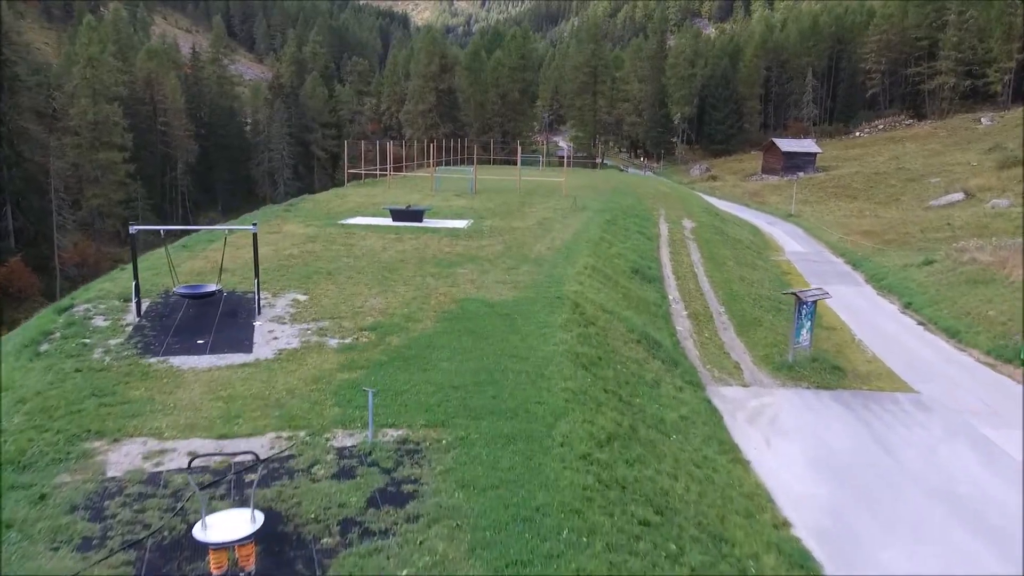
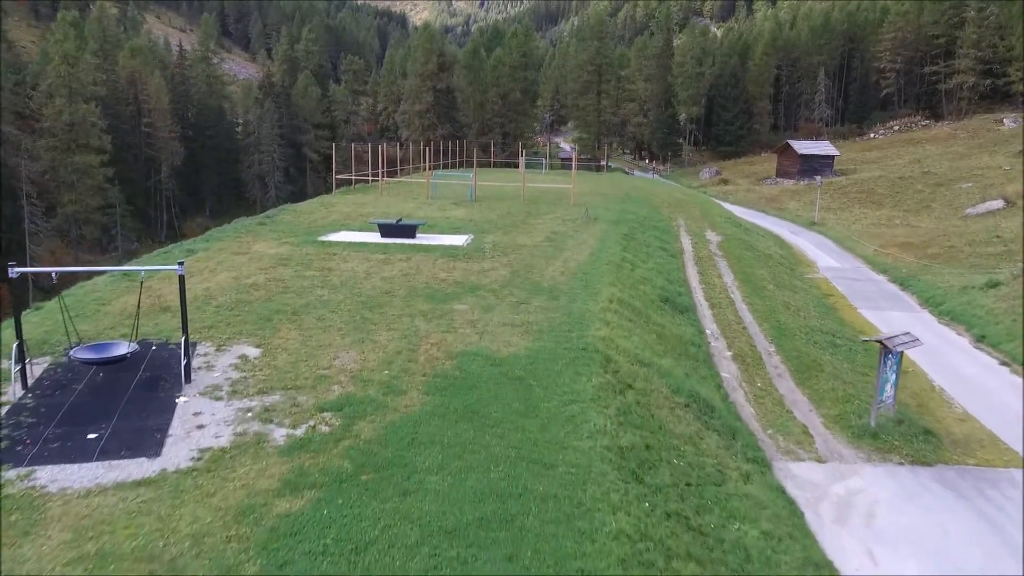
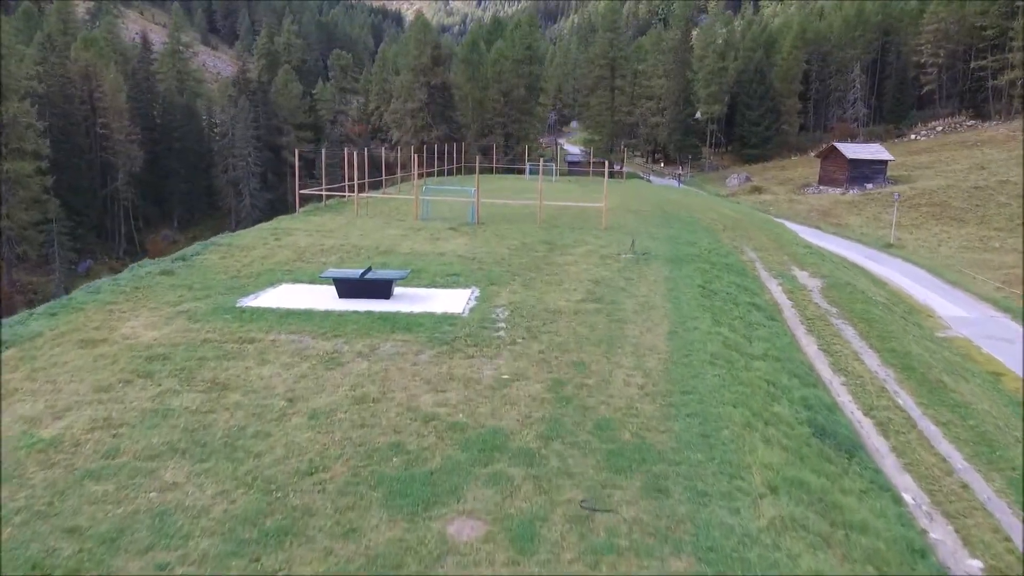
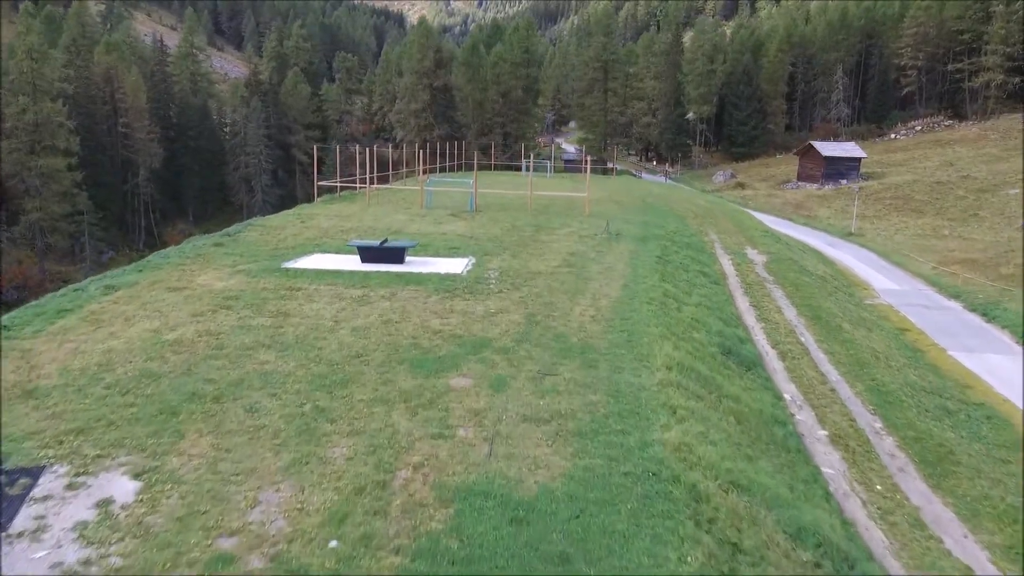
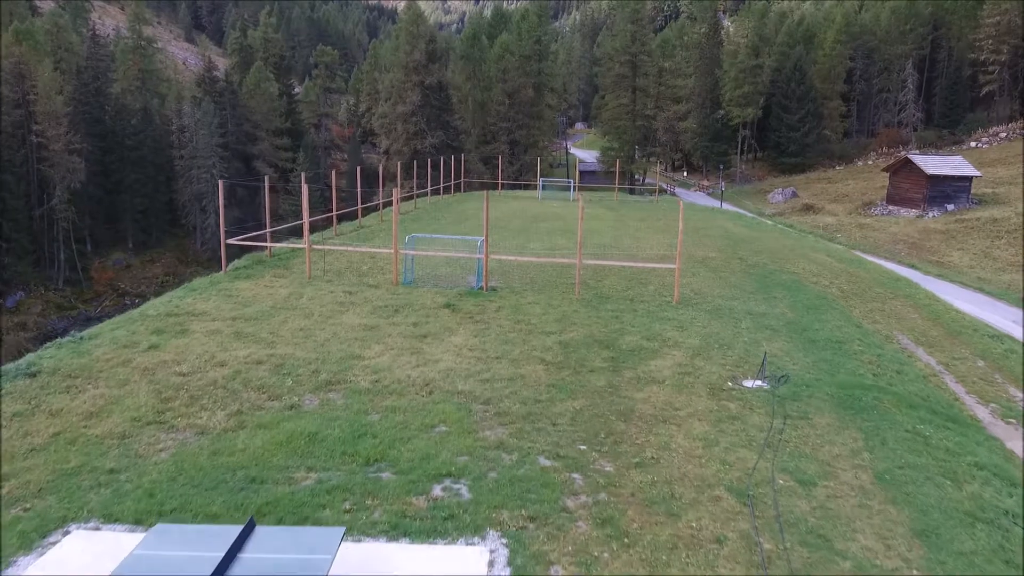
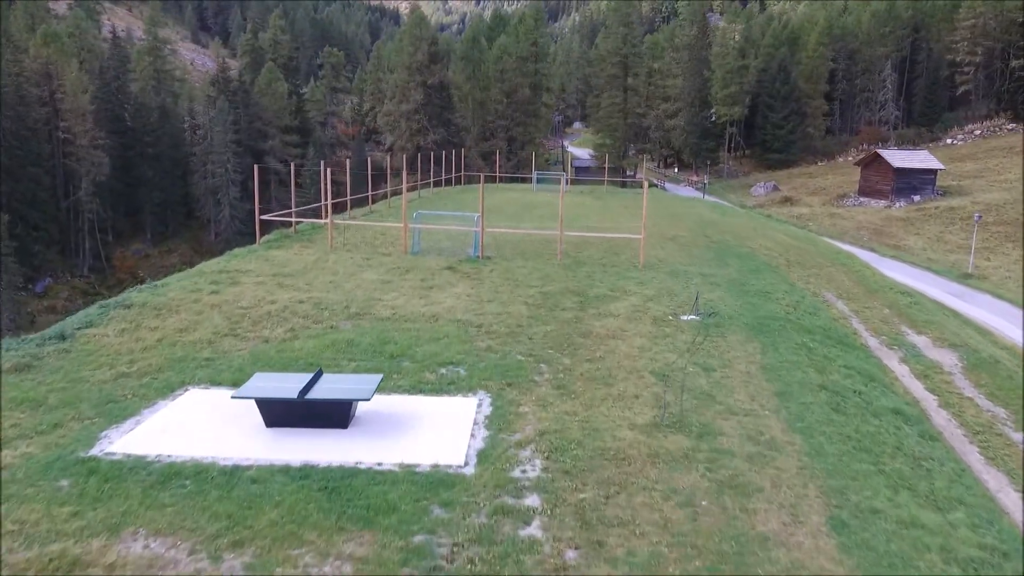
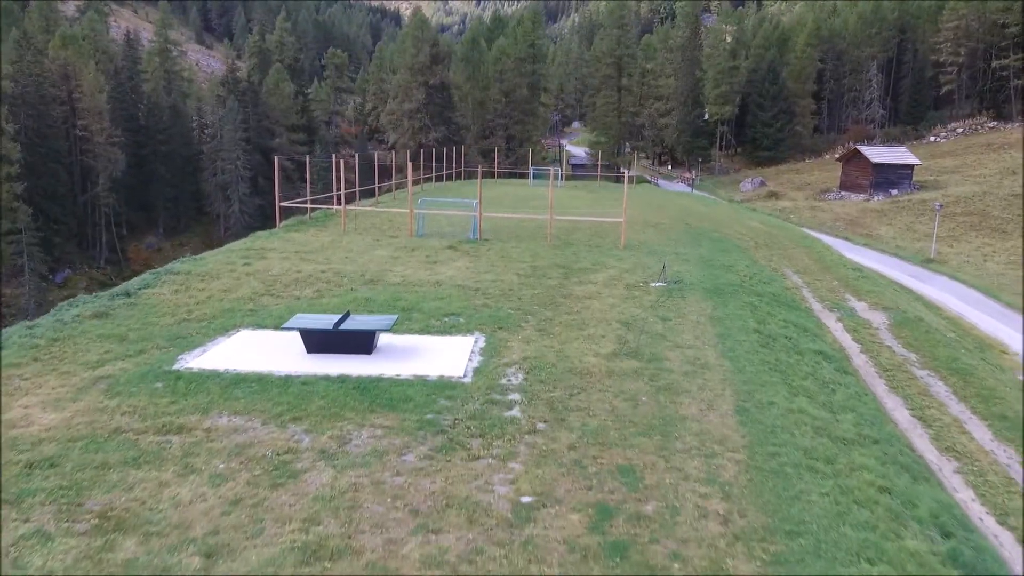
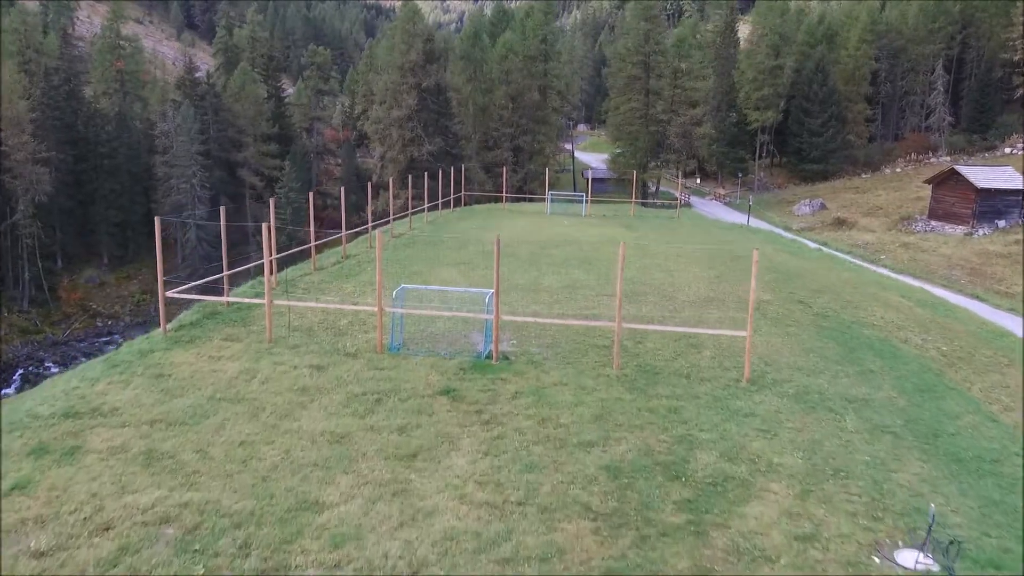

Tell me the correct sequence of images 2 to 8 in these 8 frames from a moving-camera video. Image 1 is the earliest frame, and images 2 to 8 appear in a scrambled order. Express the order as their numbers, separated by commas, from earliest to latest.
2, 4, 3, 7, 6, 5, 8
